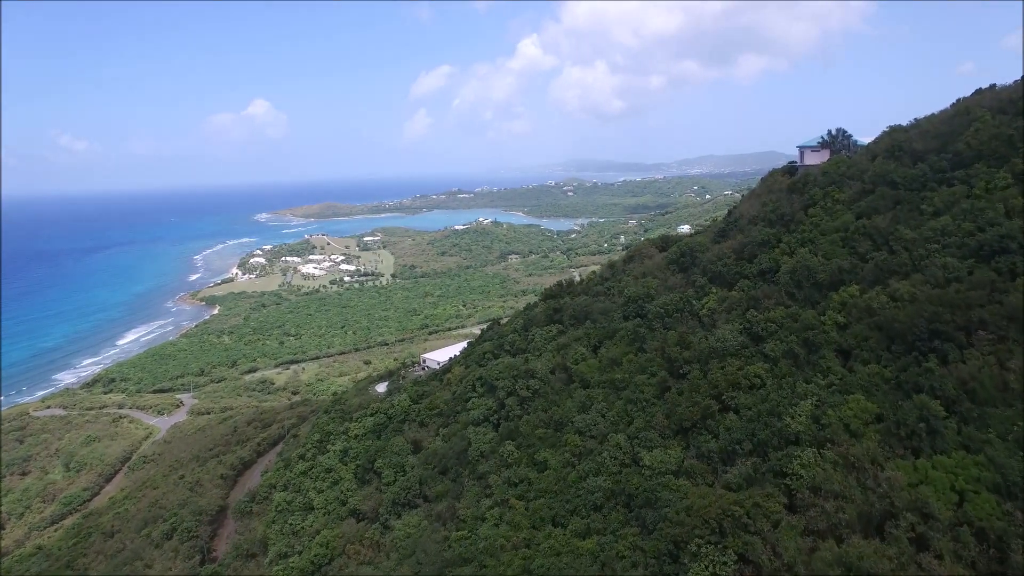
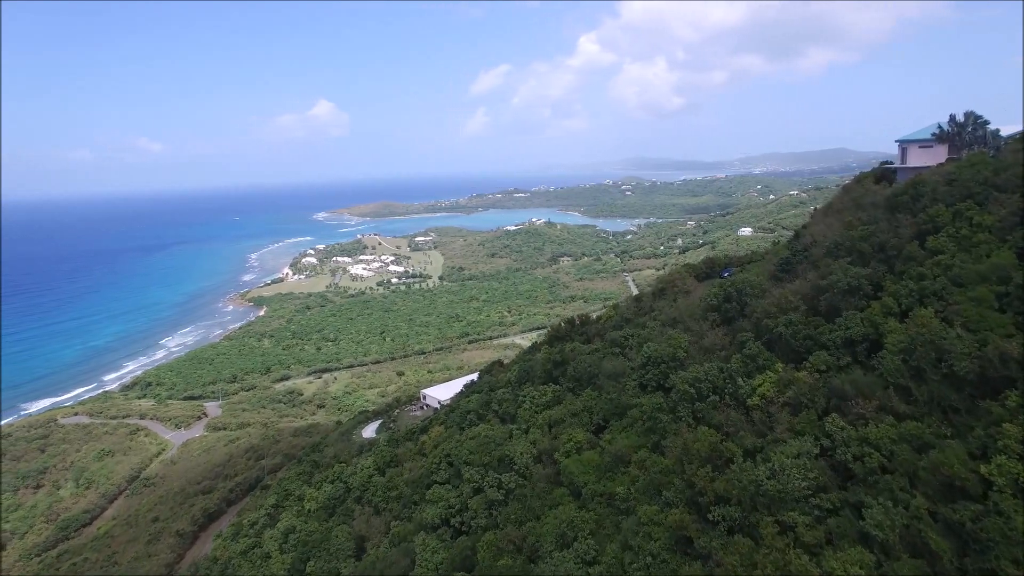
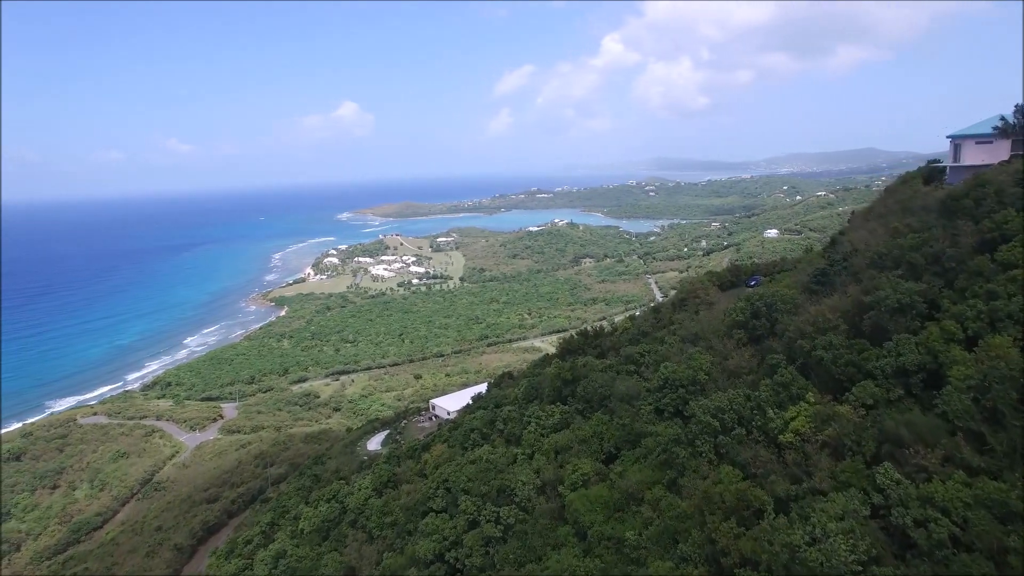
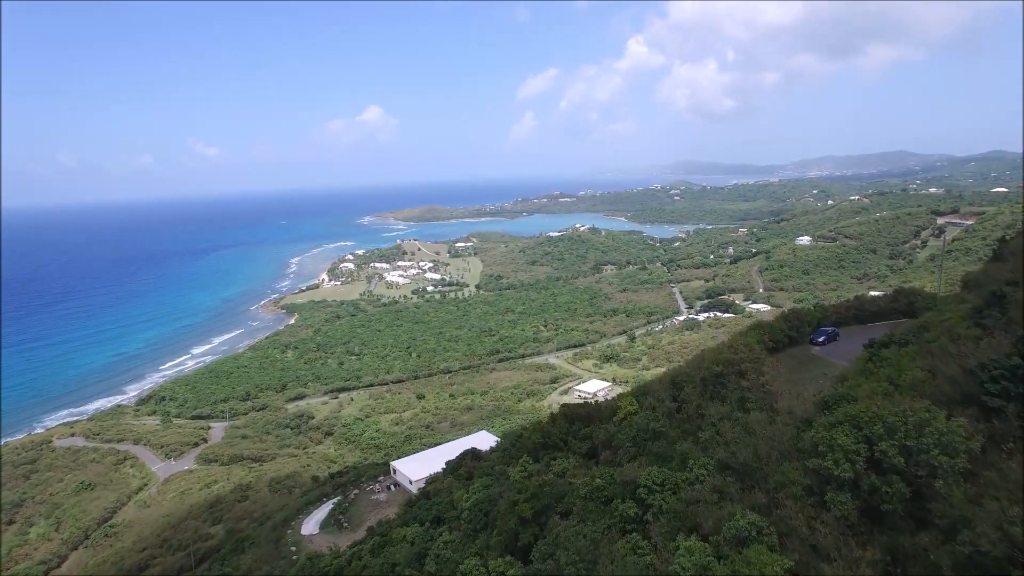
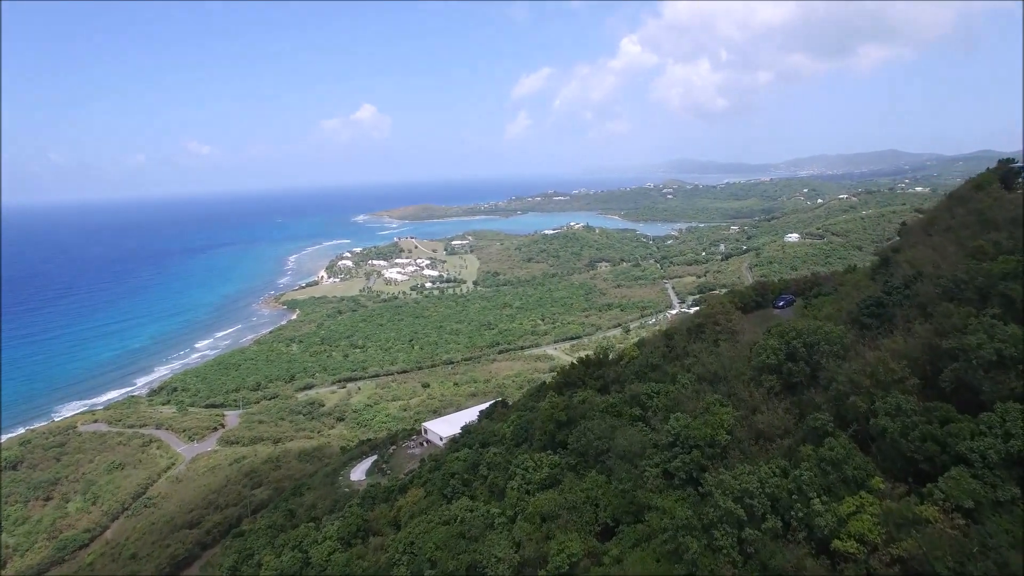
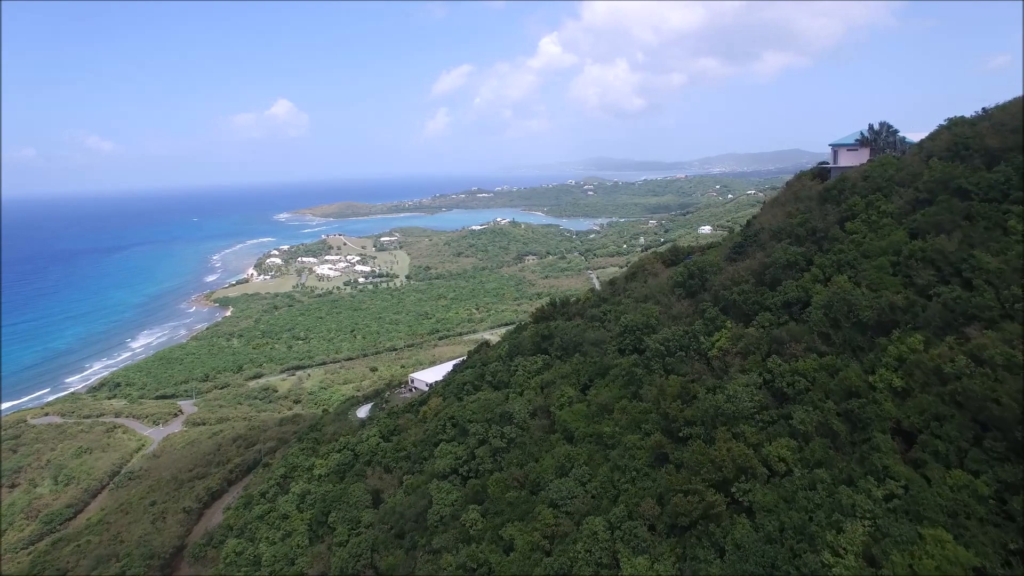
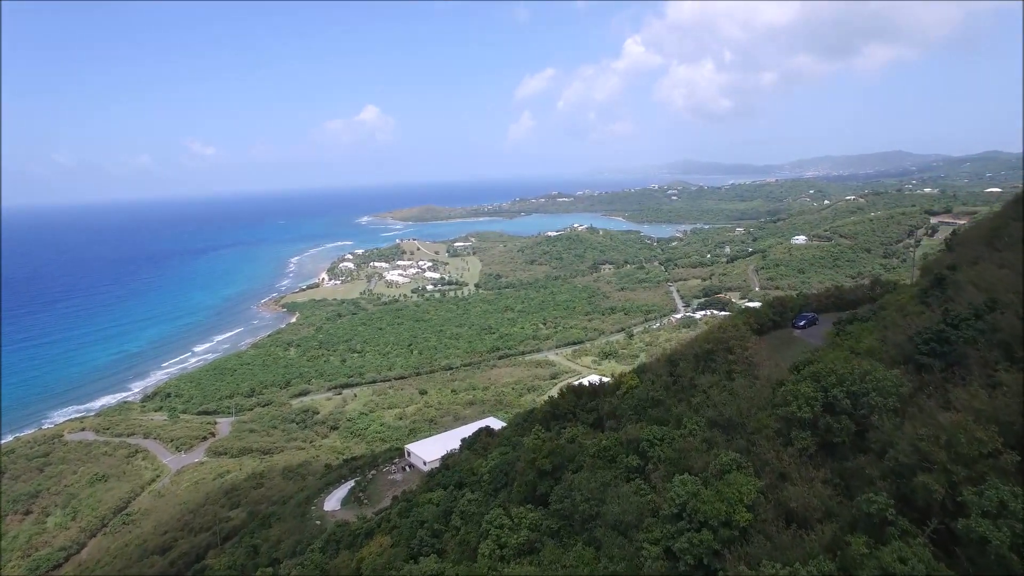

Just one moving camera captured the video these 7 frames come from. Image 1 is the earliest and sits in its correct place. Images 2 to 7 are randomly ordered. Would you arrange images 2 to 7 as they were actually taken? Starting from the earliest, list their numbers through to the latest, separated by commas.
6, 2, 3, 5, 7, 4
